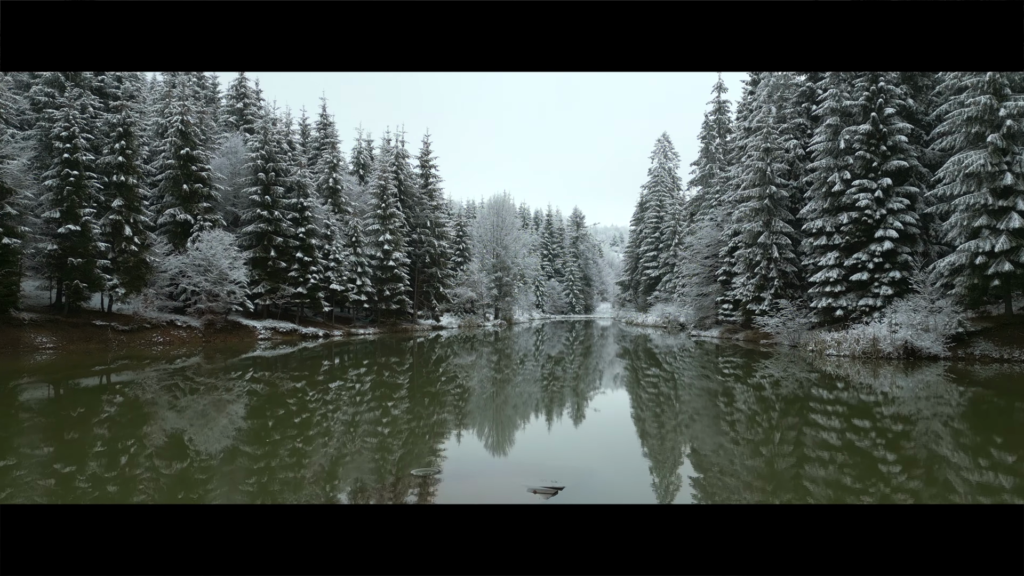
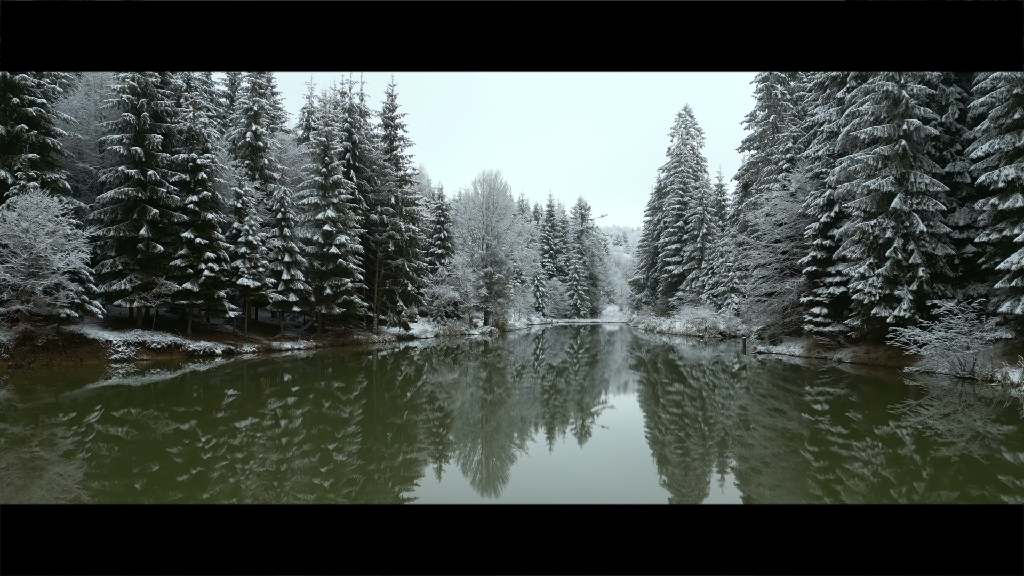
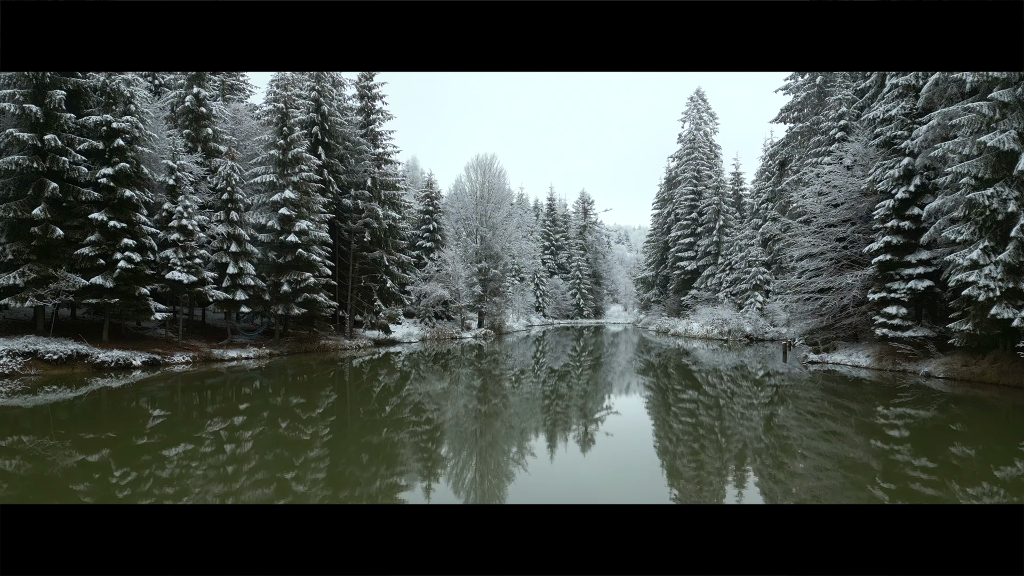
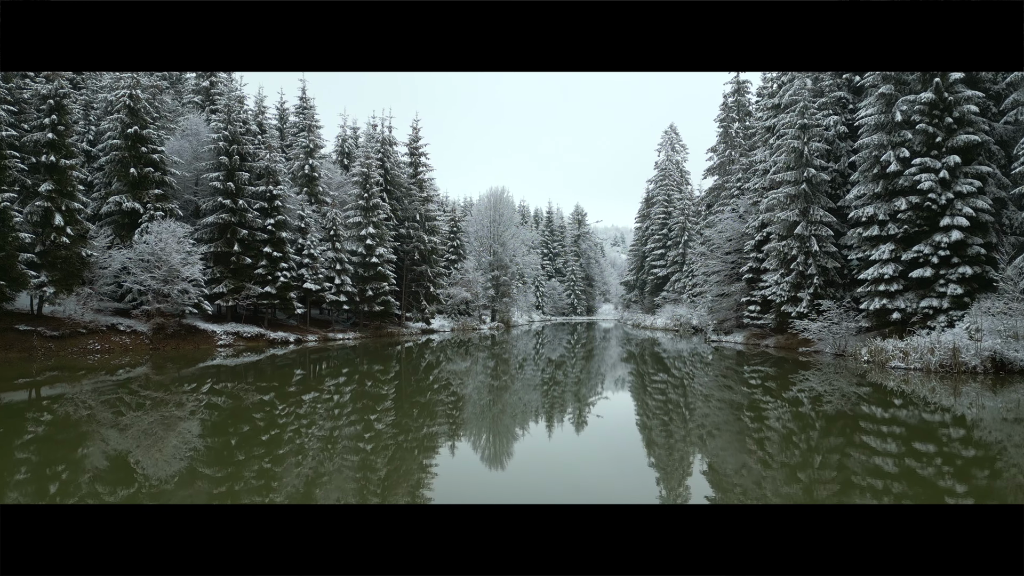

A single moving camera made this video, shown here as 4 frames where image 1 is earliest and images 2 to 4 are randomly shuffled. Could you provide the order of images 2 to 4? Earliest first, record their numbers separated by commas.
4, 2, 3
